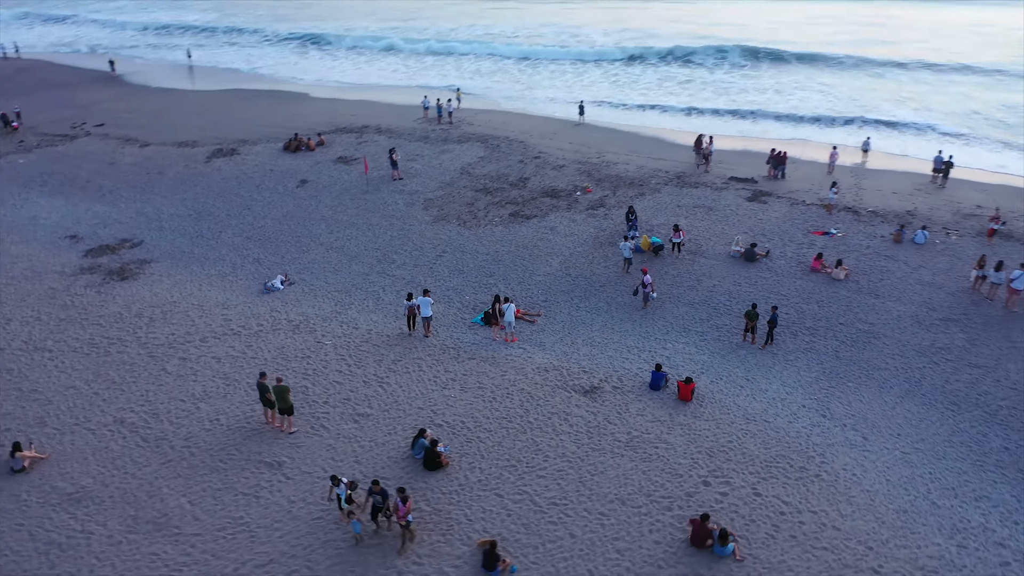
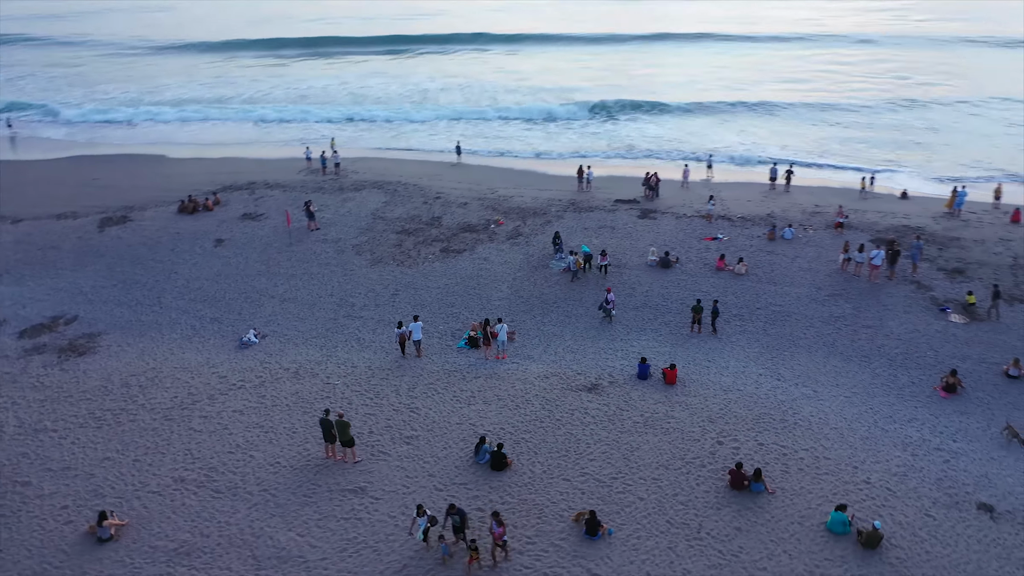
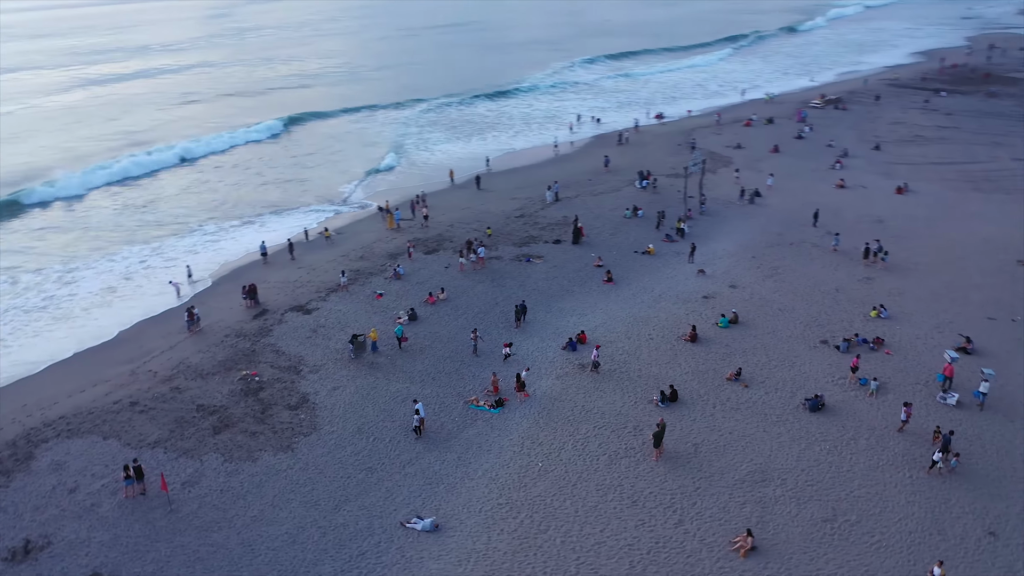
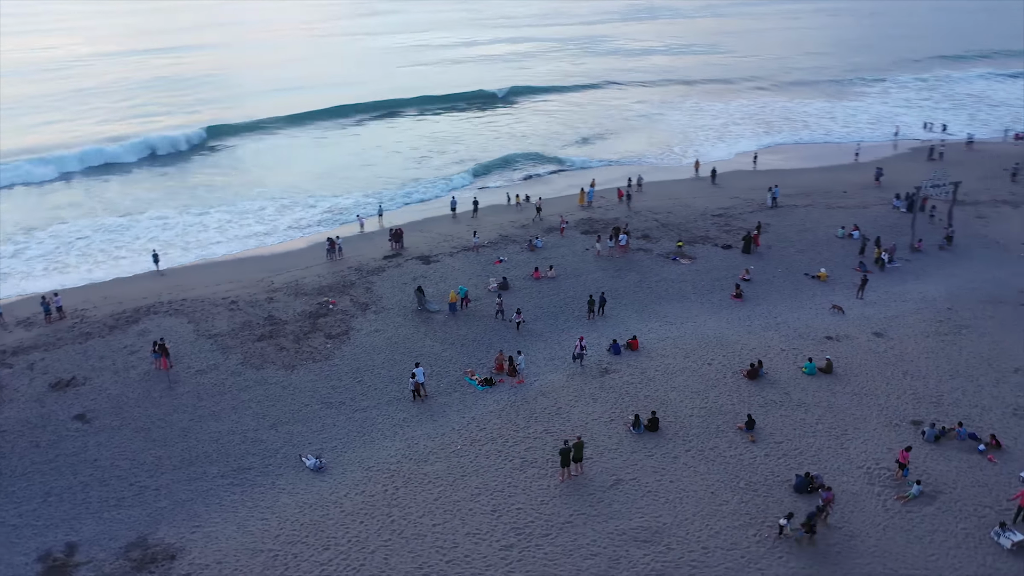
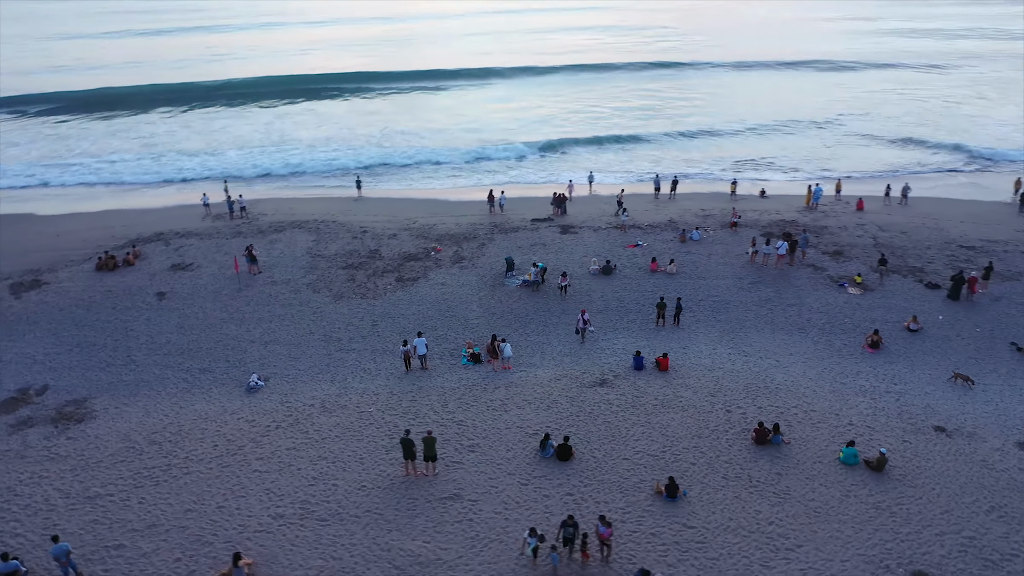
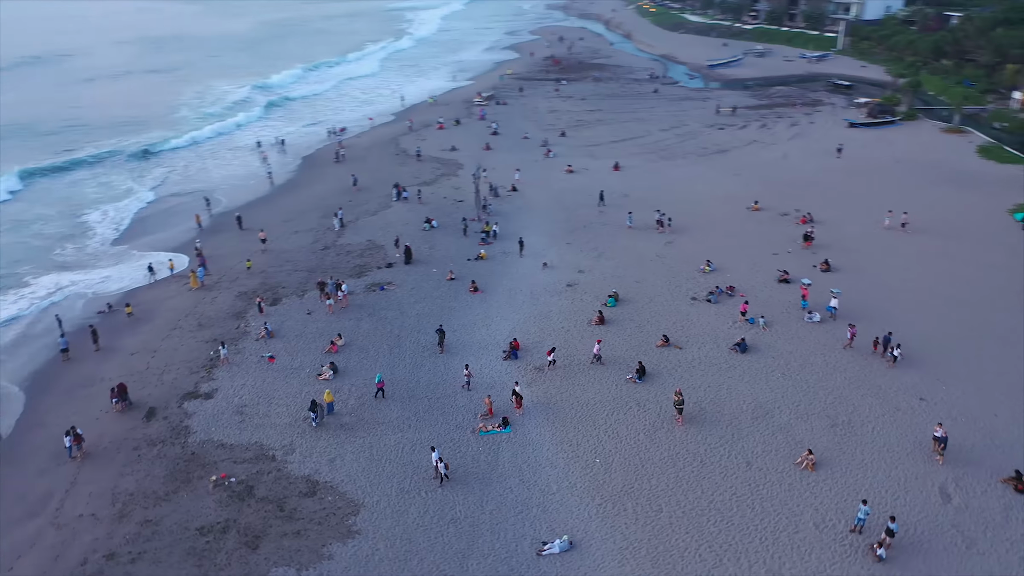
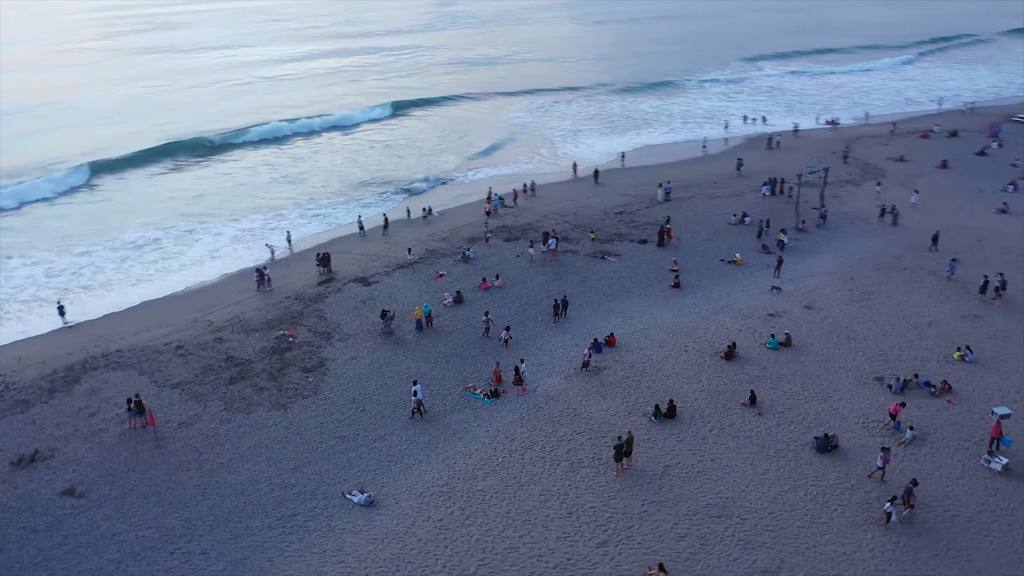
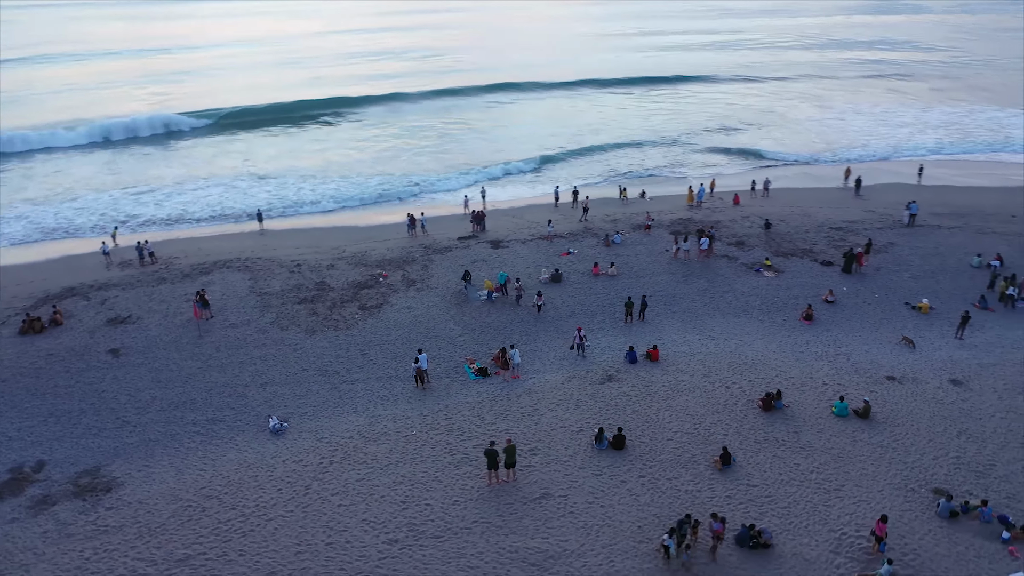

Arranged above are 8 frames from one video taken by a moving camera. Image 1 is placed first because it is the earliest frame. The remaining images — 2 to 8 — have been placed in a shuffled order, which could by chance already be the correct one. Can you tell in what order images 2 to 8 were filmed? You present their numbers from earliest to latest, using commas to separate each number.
2, 5, 8, 4, 7, 3, 6
